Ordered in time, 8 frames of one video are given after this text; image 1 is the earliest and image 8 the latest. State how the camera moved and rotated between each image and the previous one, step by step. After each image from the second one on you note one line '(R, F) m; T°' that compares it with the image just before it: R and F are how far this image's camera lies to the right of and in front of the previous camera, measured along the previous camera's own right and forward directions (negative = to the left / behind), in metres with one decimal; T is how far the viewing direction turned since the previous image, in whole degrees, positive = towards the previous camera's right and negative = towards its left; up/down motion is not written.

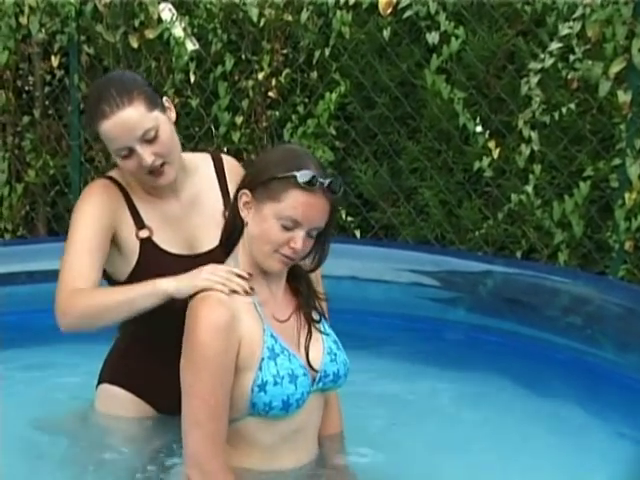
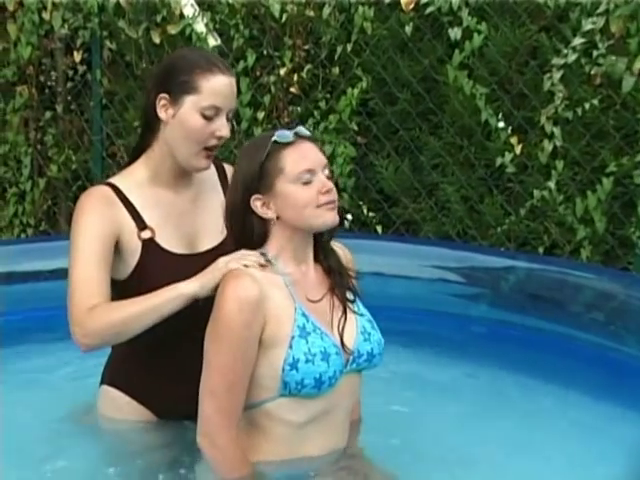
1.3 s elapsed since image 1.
(0.0, 0.0) m; -1°
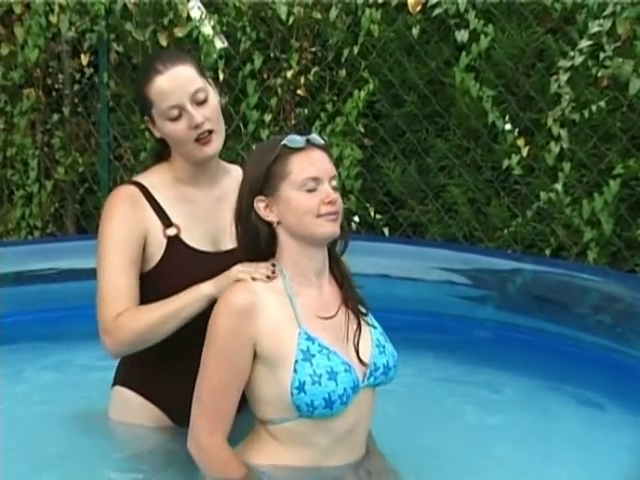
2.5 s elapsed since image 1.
(0.0, 0.0) m; 0°
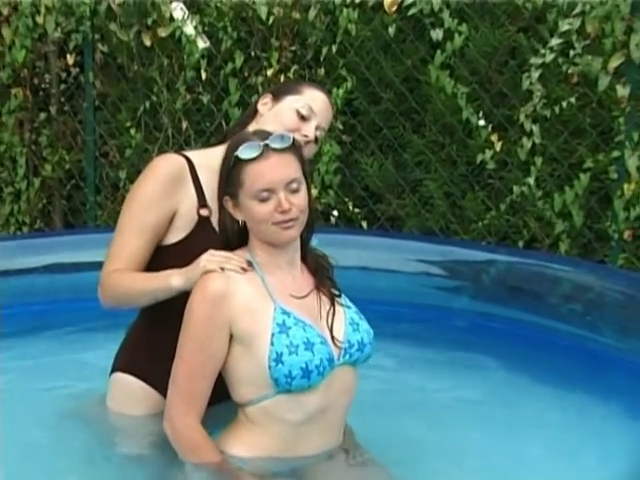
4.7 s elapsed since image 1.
(0.0, -0.1) m; 0°
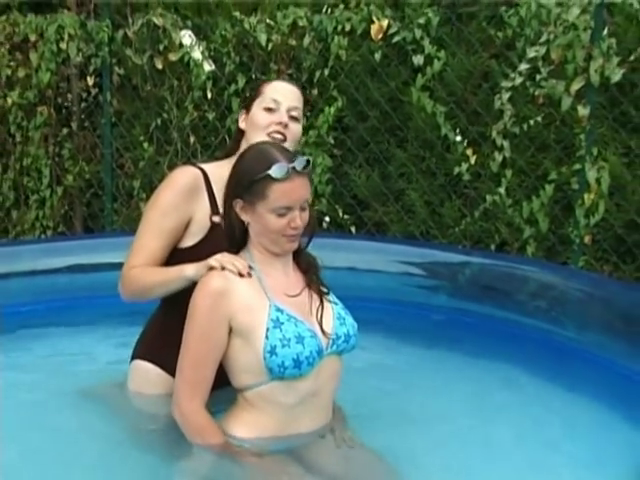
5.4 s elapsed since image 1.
(0.0, -0.5) m; 0°
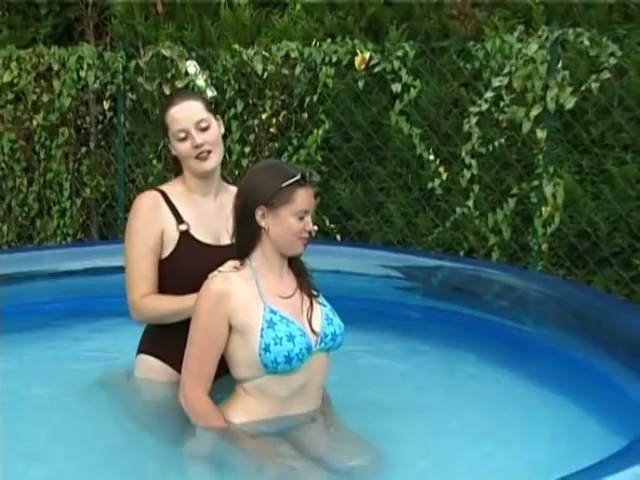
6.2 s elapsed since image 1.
(0.0, -0.7) m; 0°
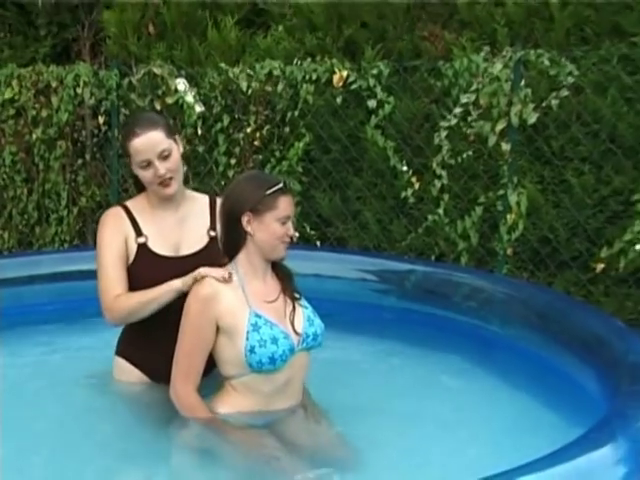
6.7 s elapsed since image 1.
(0.0, -0.4) m; +1°
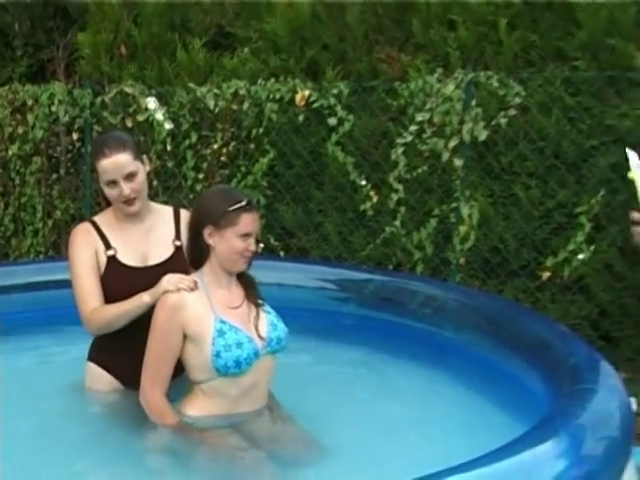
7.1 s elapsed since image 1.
(0.0, -0.3) m; +2°
